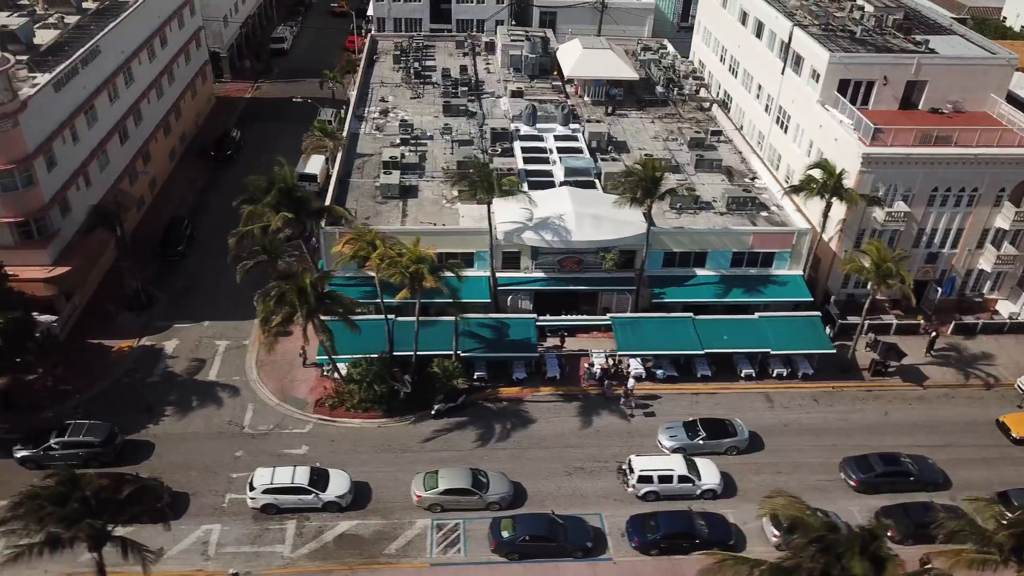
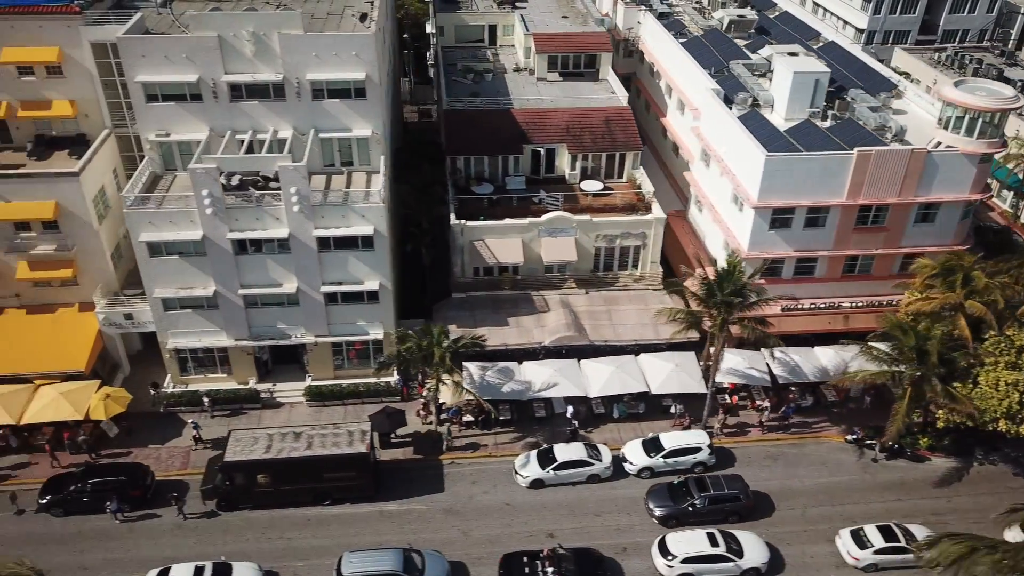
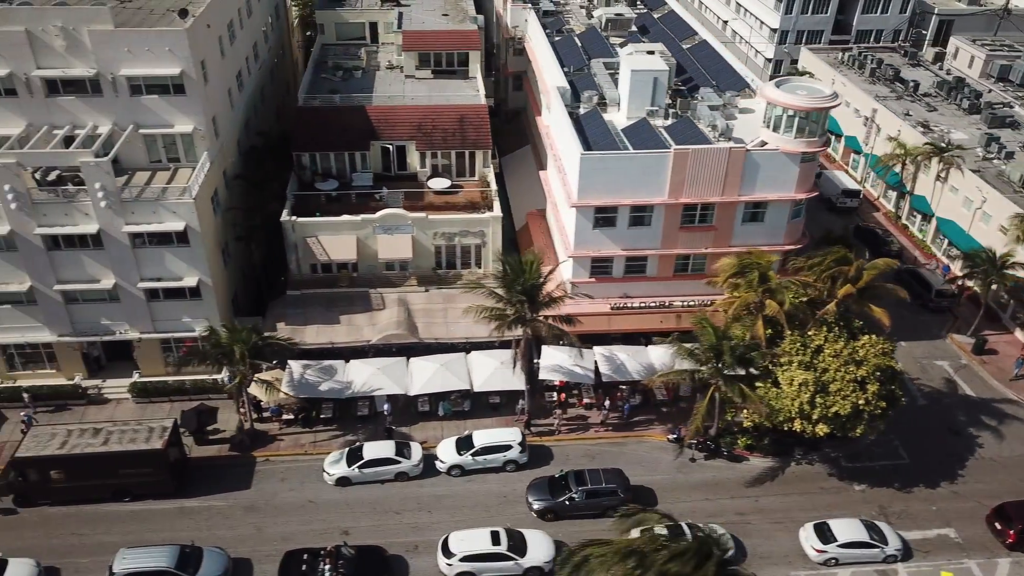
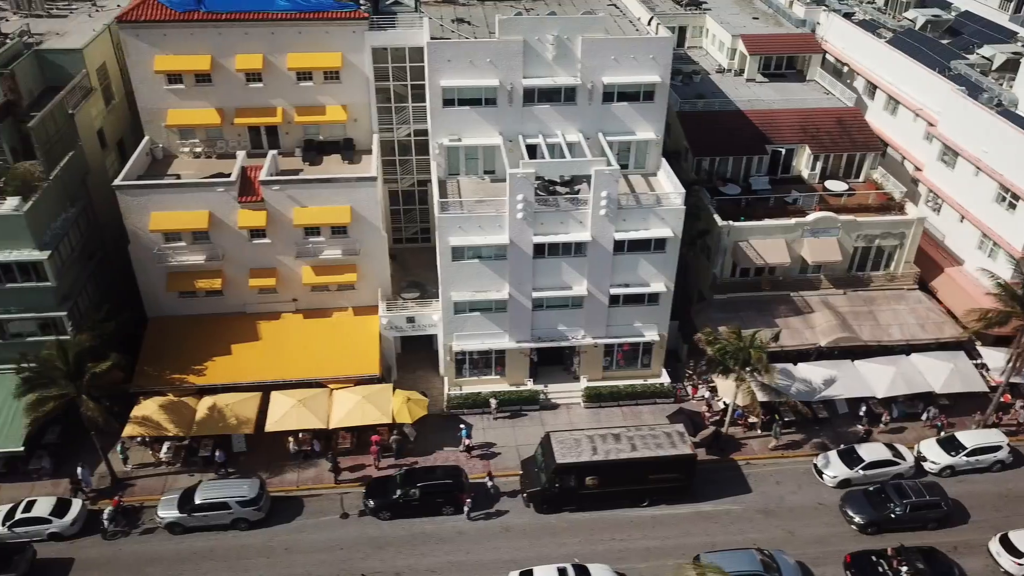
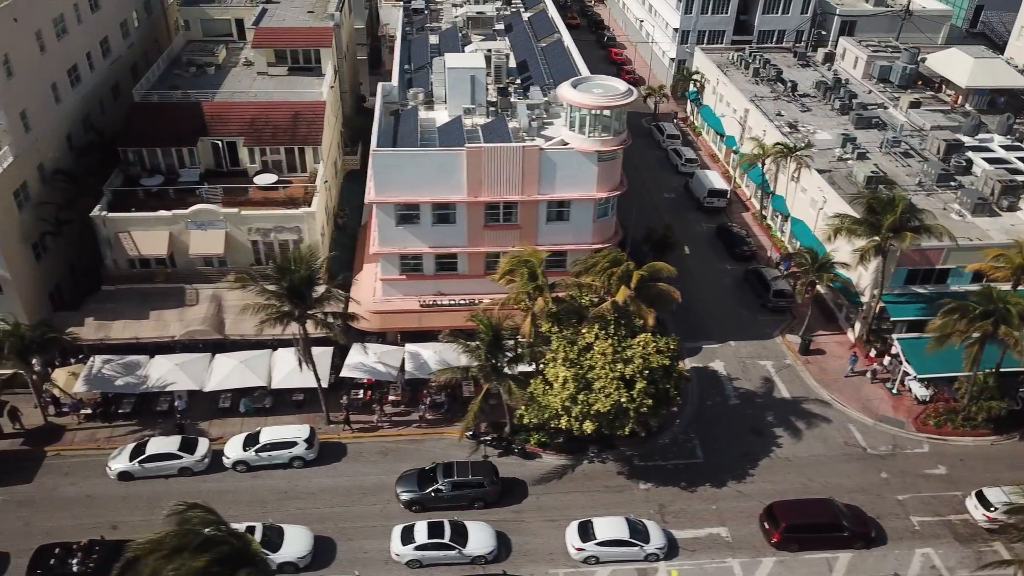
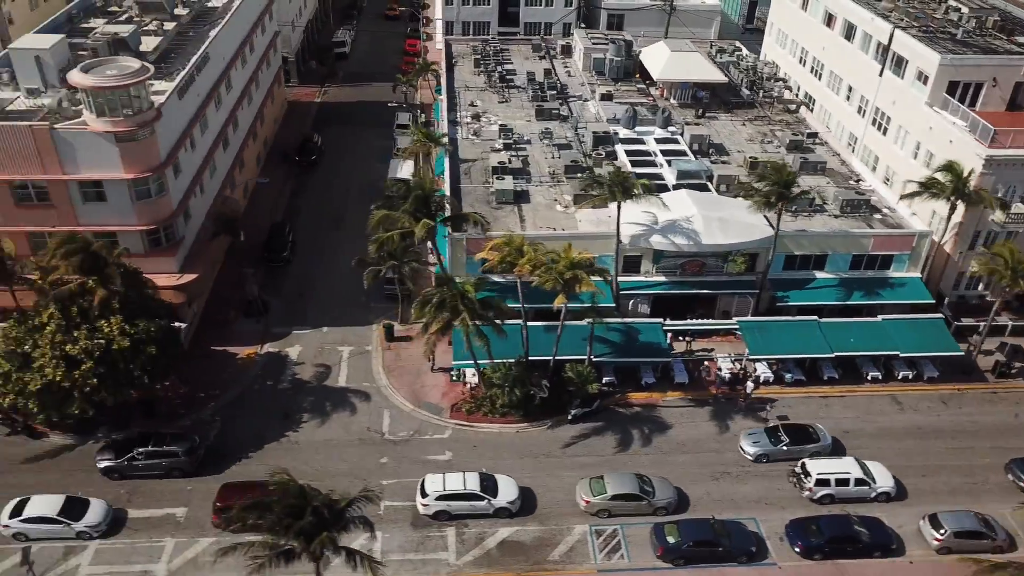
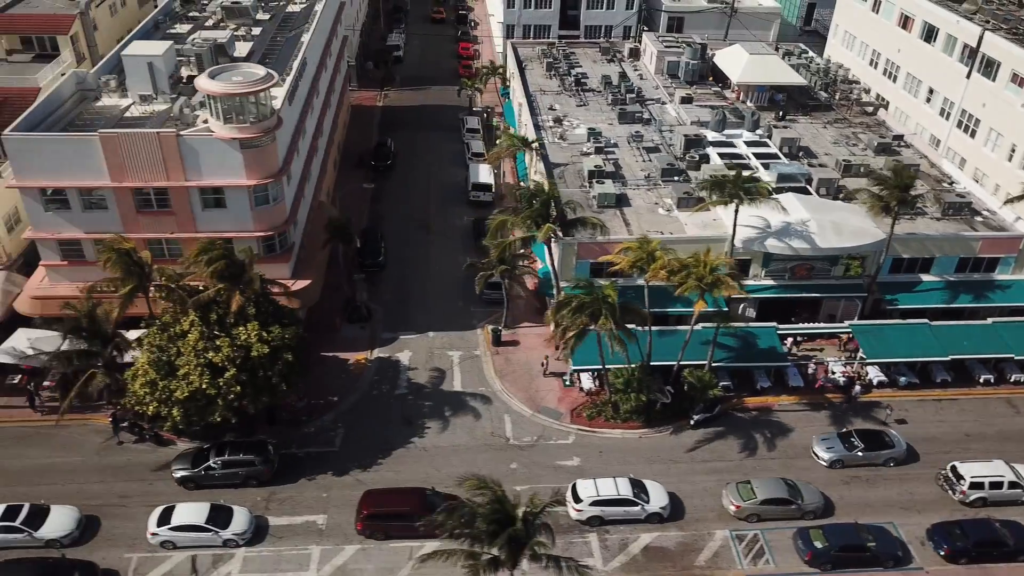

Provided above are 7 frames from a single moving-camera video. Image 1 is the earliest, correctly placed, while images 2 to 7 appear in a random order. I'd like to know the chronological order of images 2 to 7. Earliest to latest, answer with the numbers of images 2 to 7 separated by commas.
6, 7, 5, 3, 2, 4
